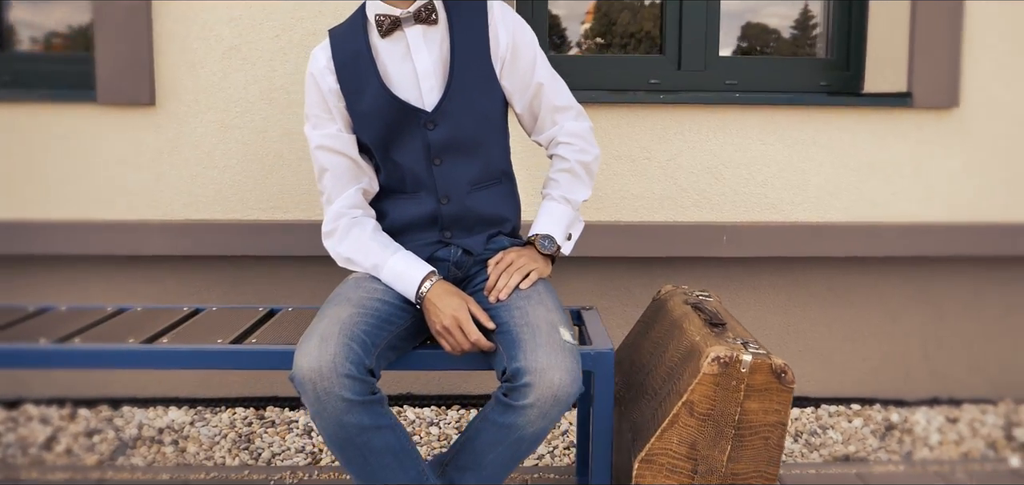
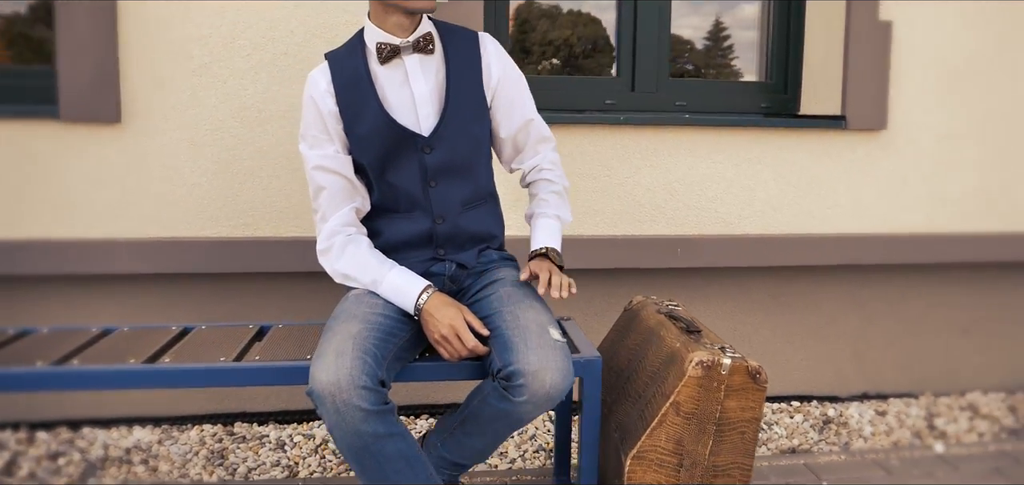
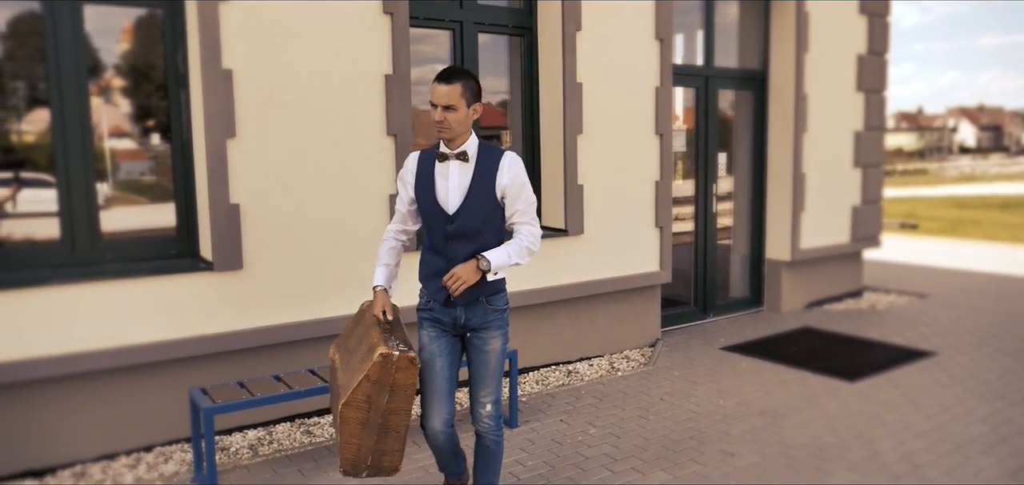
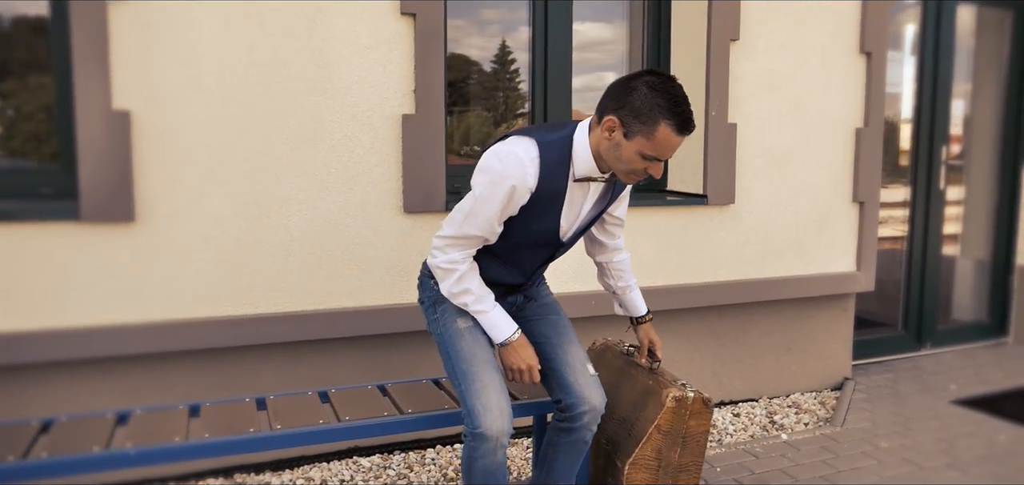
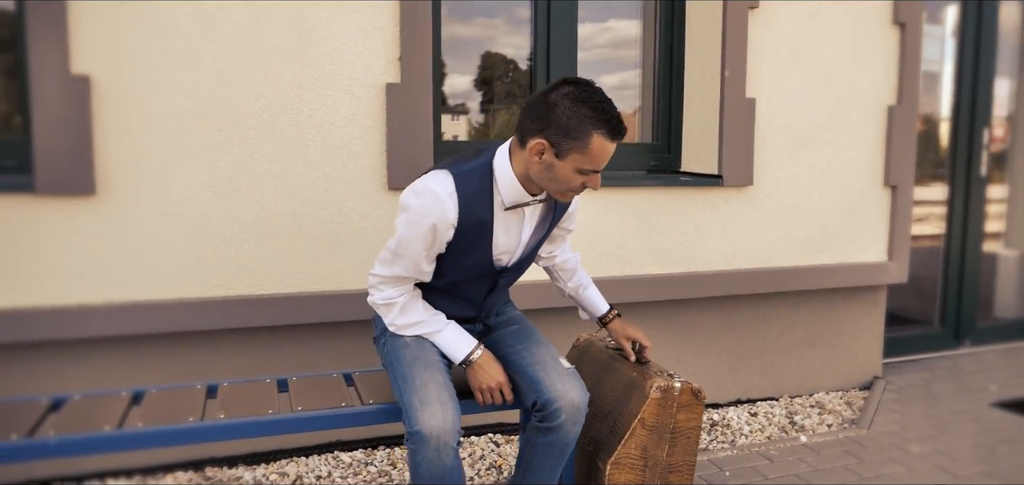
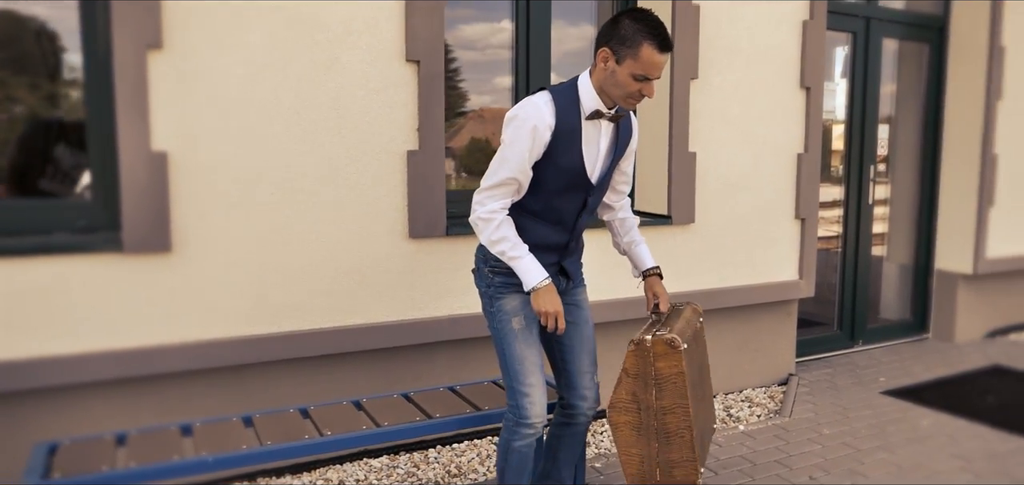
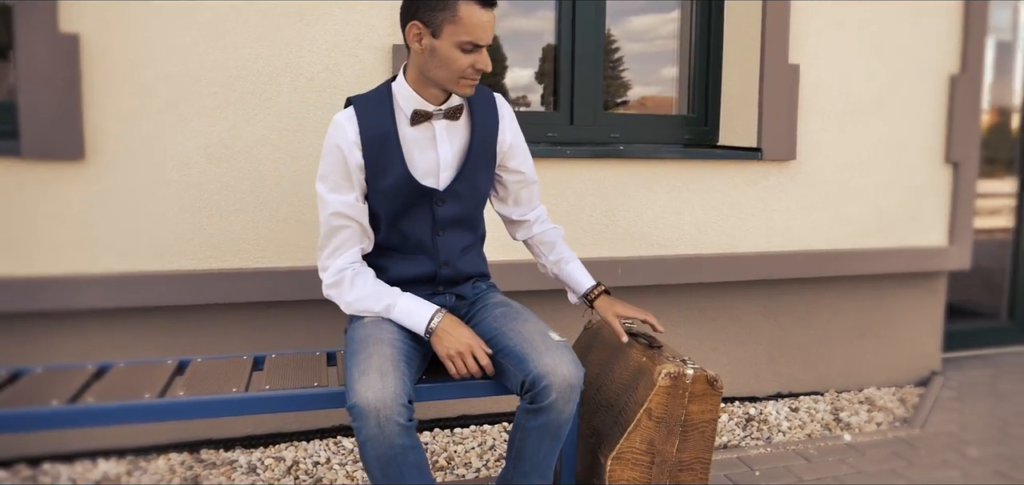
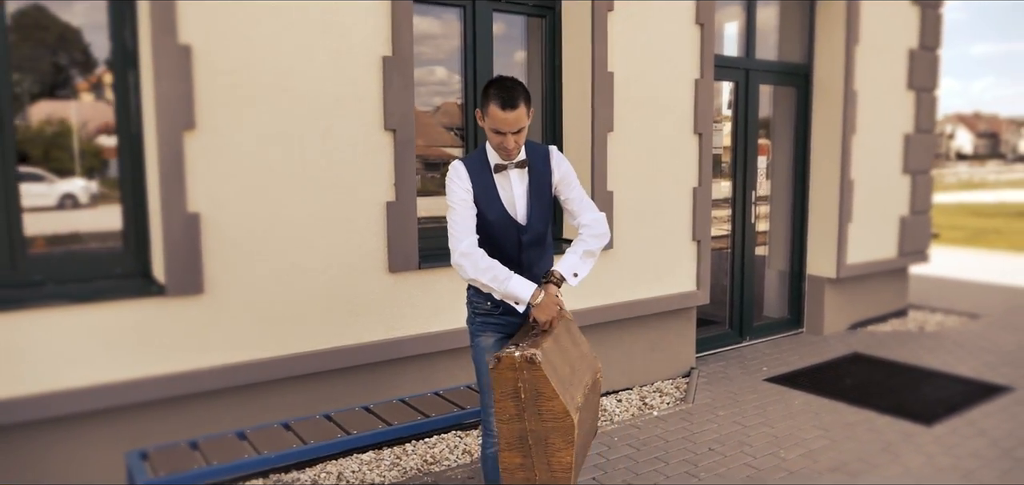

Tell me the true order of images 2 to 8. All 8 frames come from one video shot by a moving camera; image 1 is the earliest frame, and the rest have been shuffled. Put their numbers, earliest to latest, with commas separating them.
2, 7, 5, 4, 6, 8, 3
